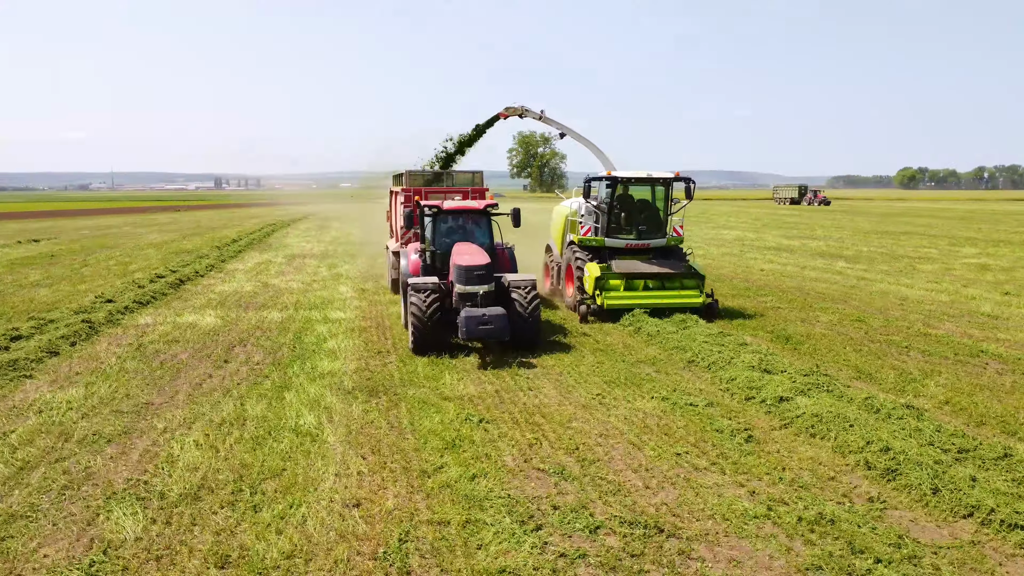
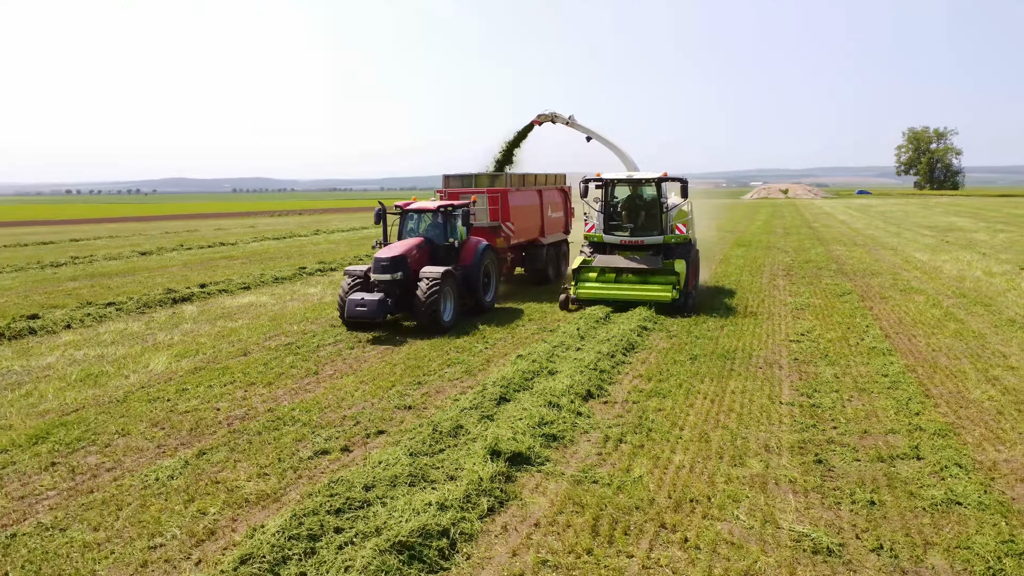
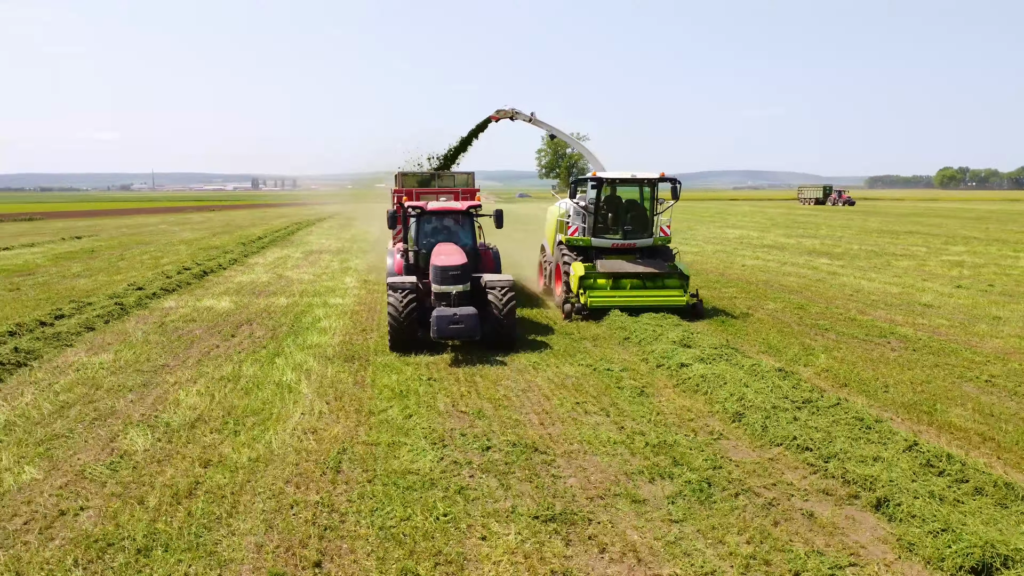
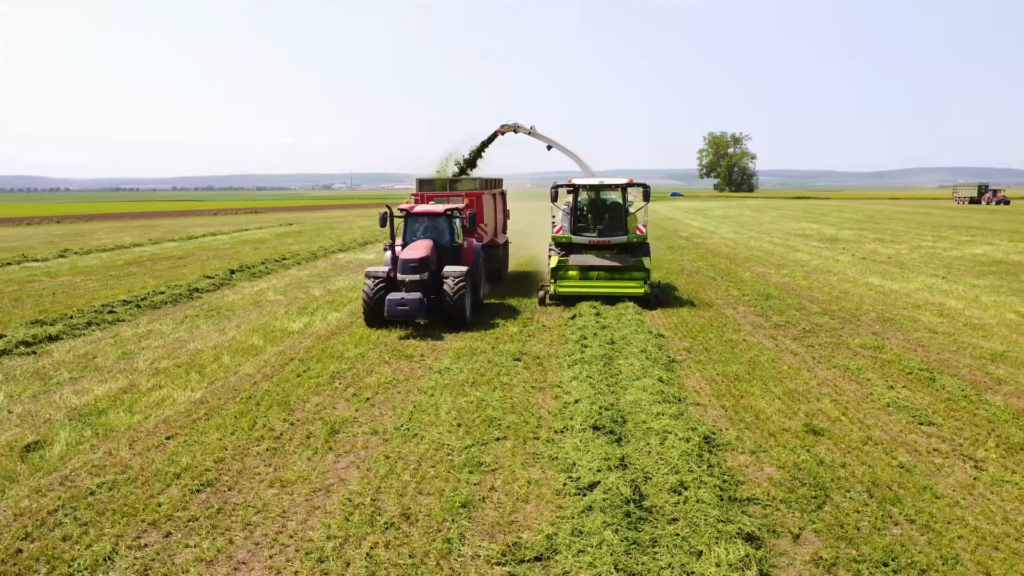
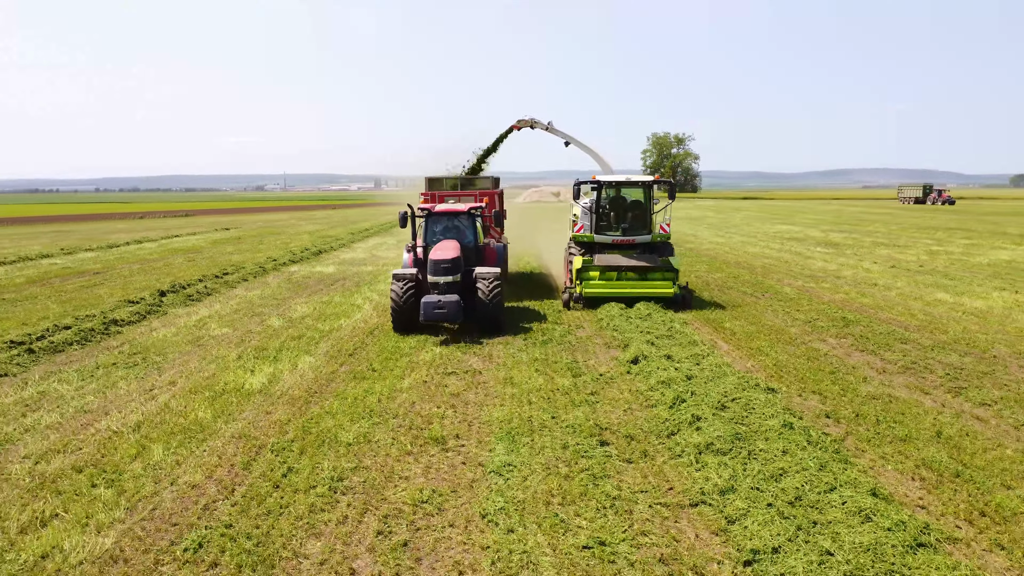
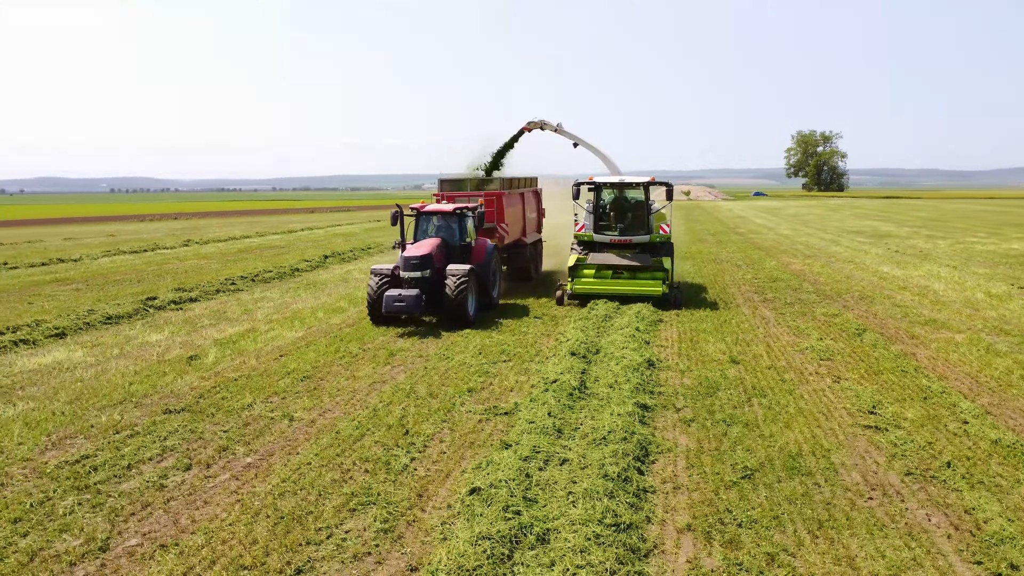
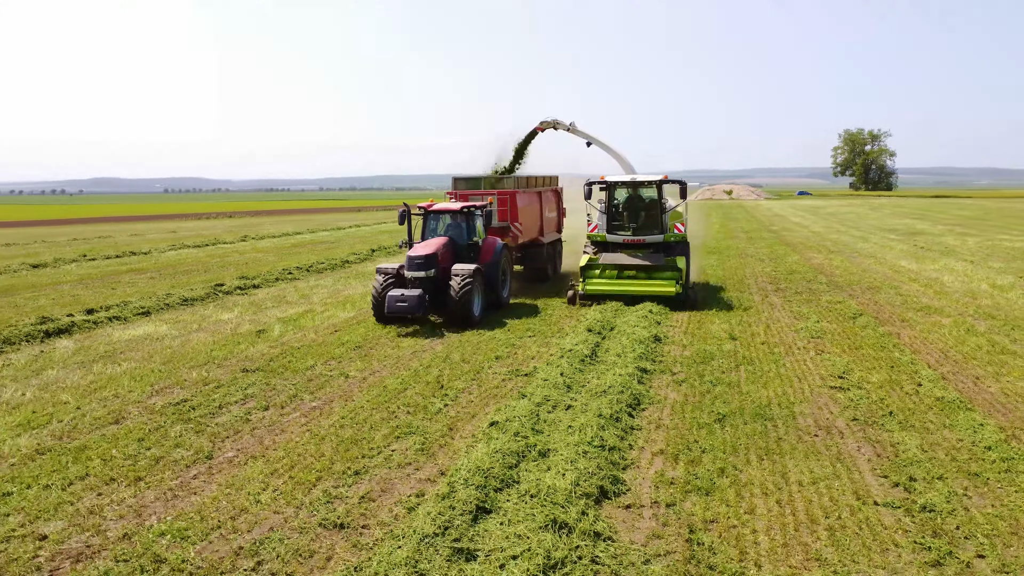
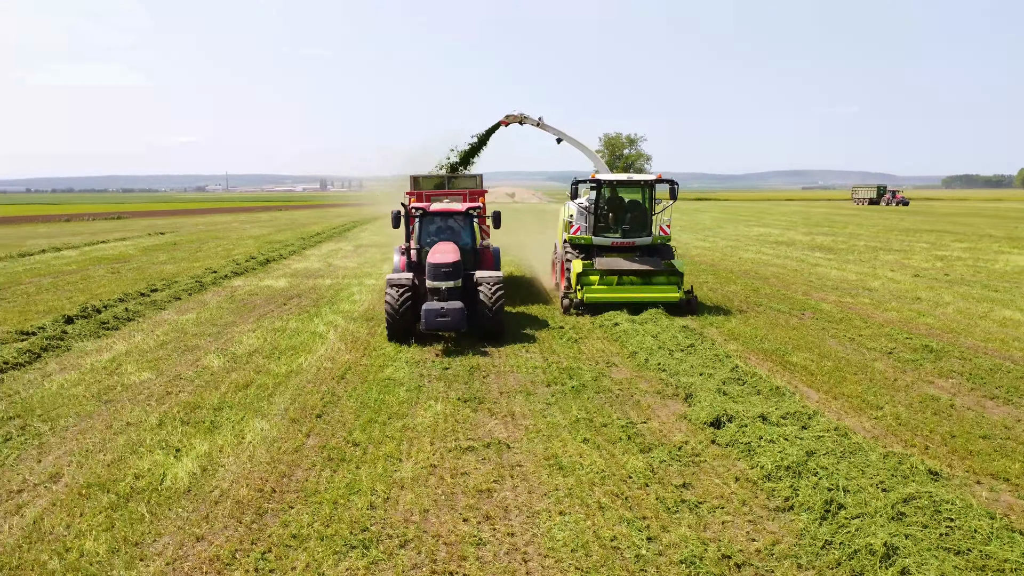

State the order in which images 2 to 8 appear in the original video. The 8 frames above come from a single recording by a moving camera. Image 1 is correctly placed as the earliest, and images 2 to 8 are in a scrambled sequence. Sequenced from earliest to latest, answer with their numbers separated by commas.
3, 8, 5, 4, 6, 7, 2
